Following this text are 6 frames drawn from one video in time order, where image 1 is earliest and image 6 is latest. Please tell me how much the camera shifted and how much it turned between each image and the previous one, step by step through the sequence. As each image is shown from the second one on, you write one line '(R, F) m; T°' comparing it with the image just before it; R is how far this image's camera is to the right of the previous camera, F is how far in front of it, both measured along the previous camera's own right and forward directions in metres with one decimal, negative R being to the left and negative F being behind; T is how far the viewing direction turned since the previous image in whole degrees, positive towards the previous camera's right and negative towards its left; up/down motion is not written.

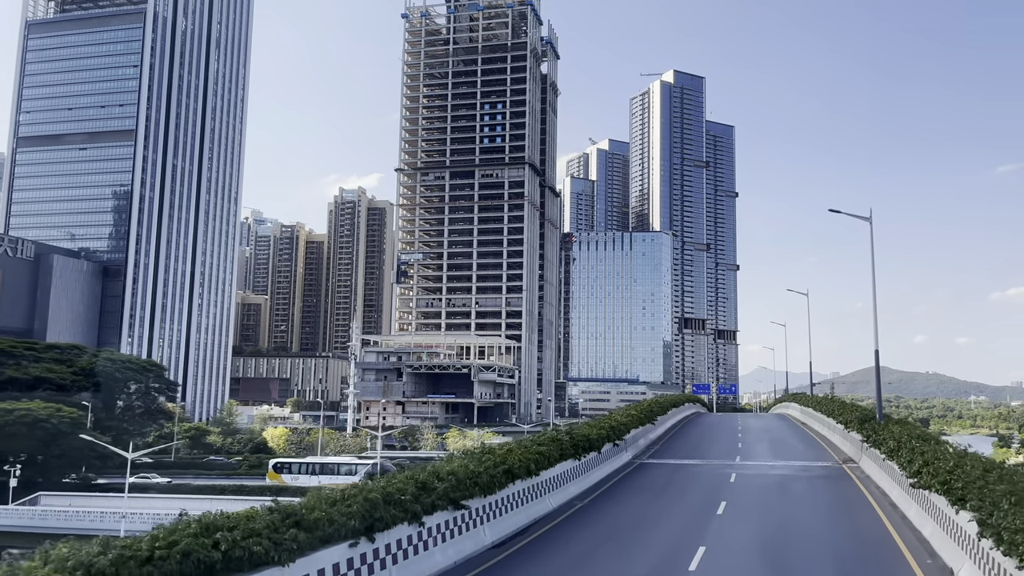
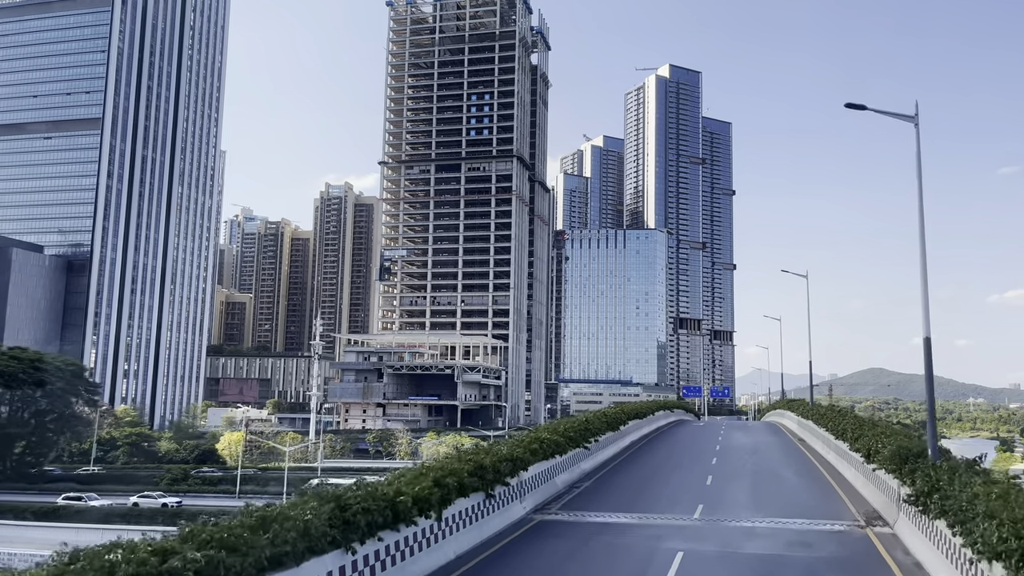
(+2.1, +5.3) m; 0°
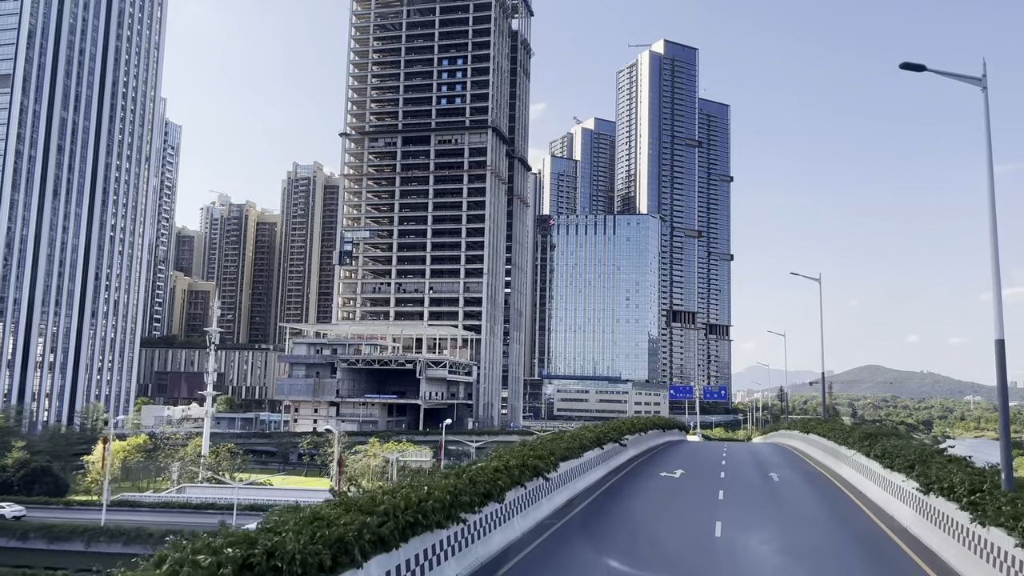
(+3.8, +13.7) m; 0°
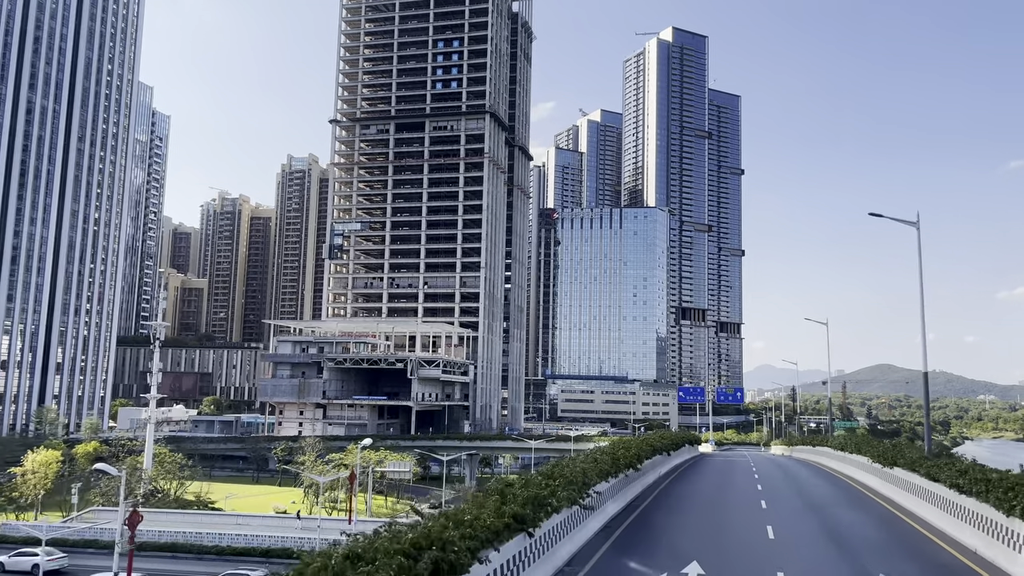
(+1.5, +7.0) m; -1°
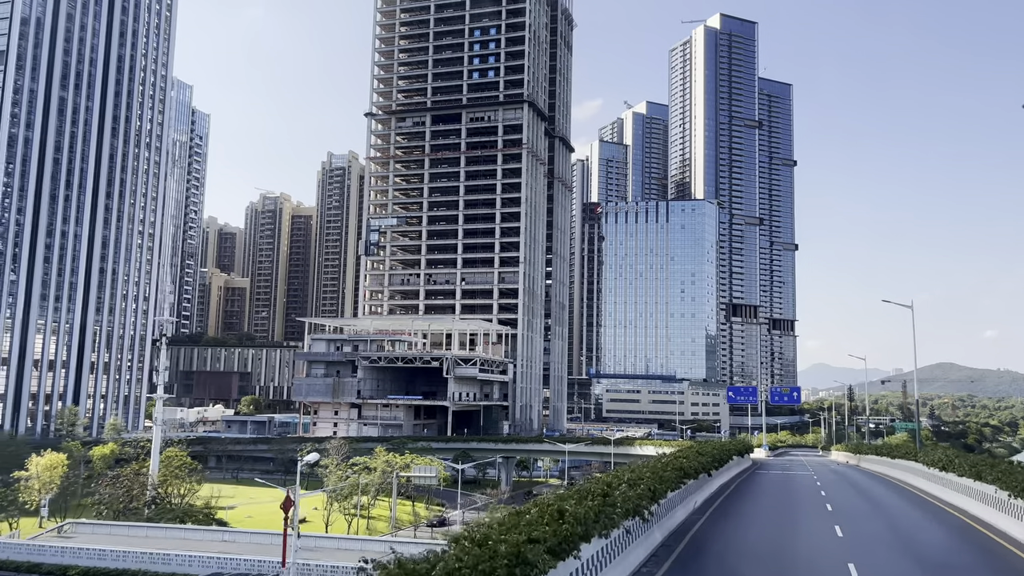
(+0.9, +4.3) m; -4°
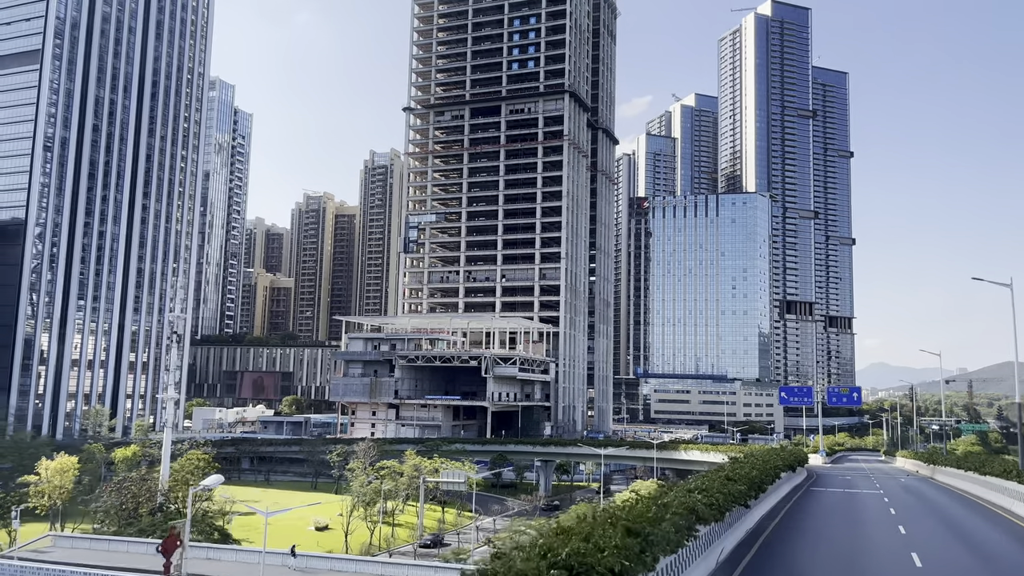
(+1.0, +3.6) m; -4°
